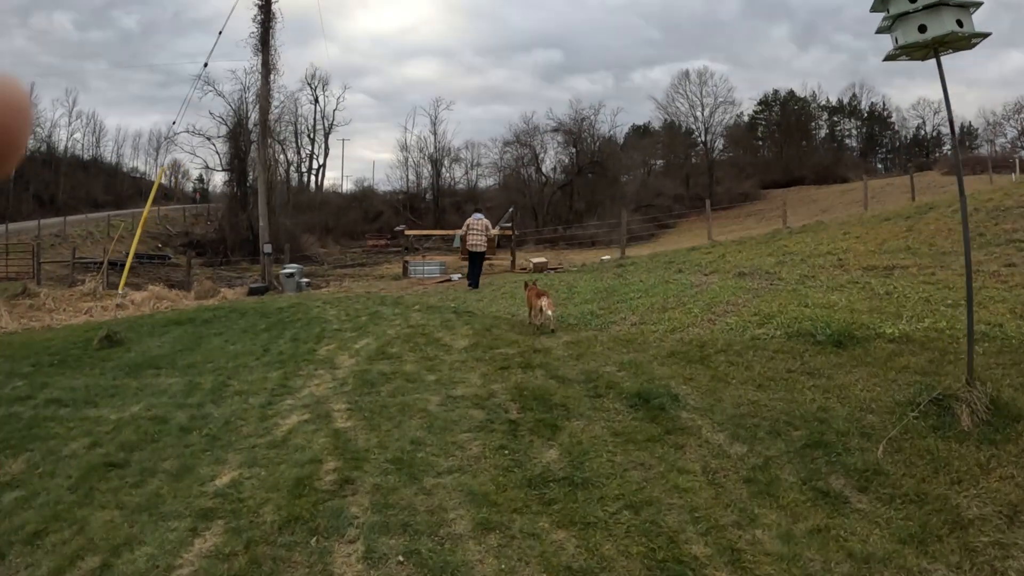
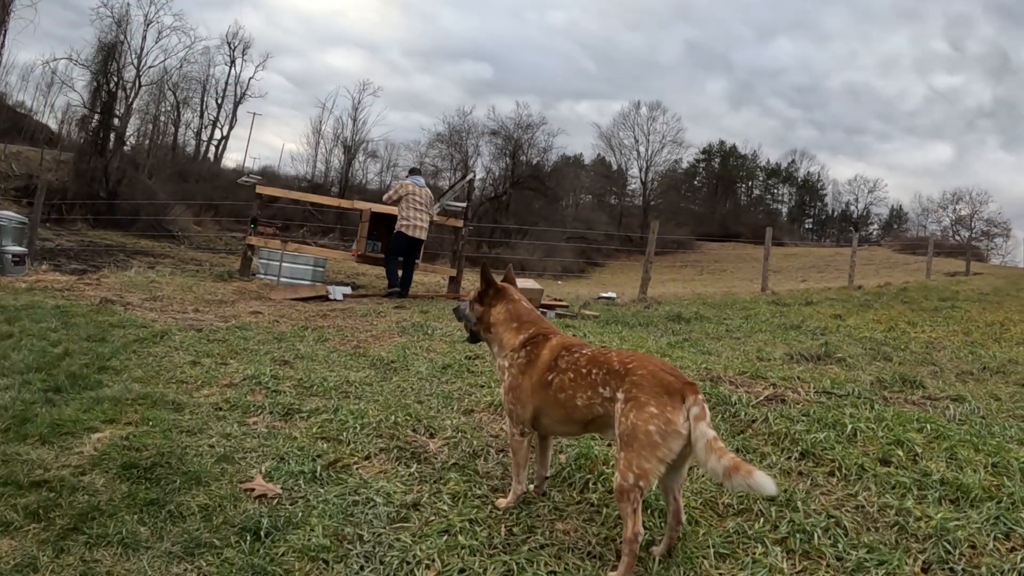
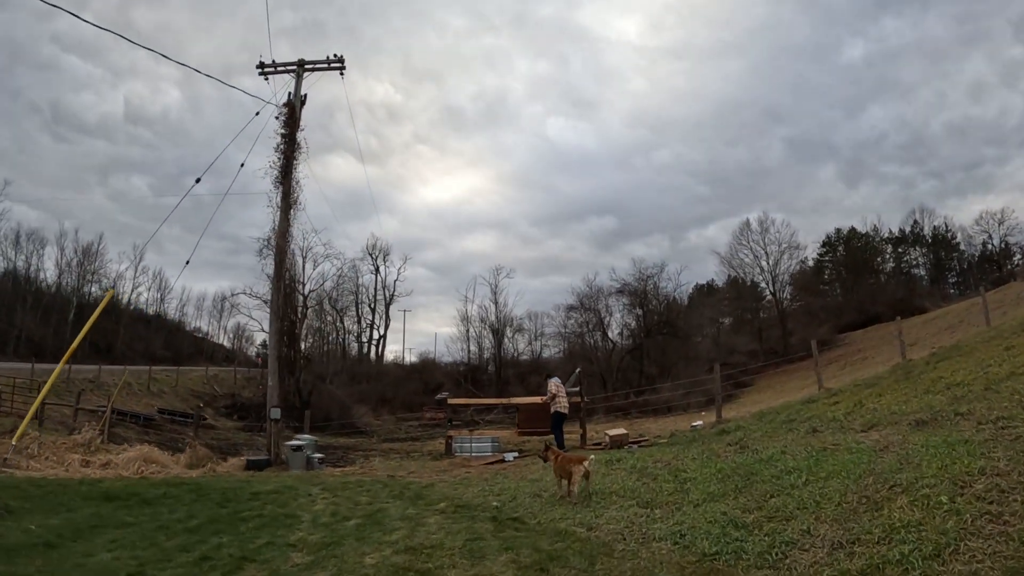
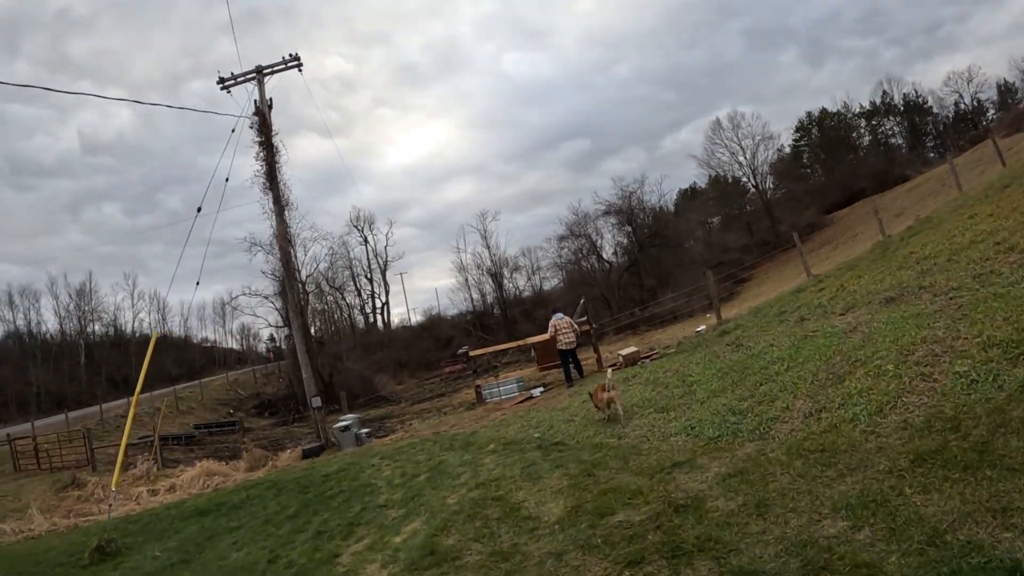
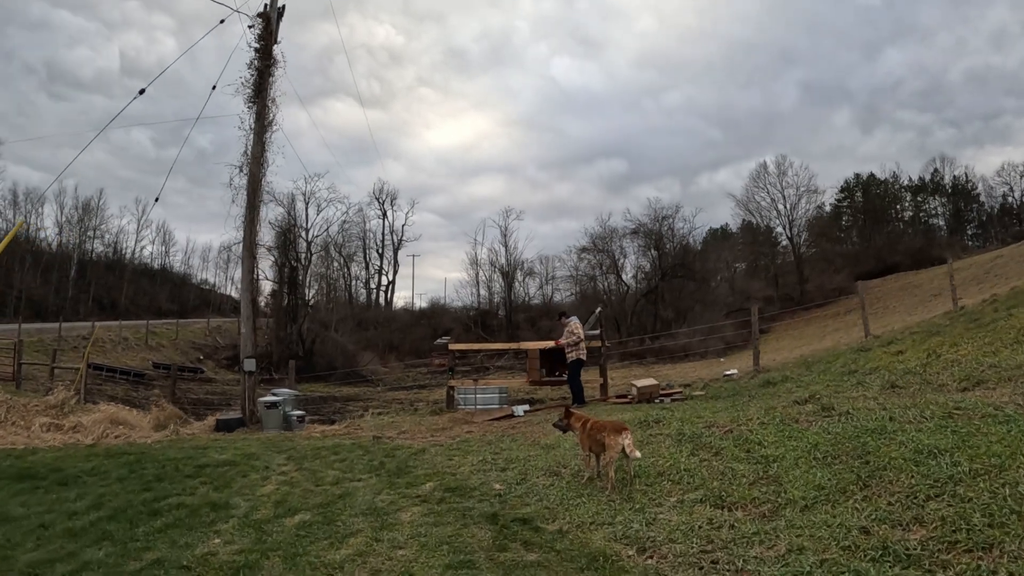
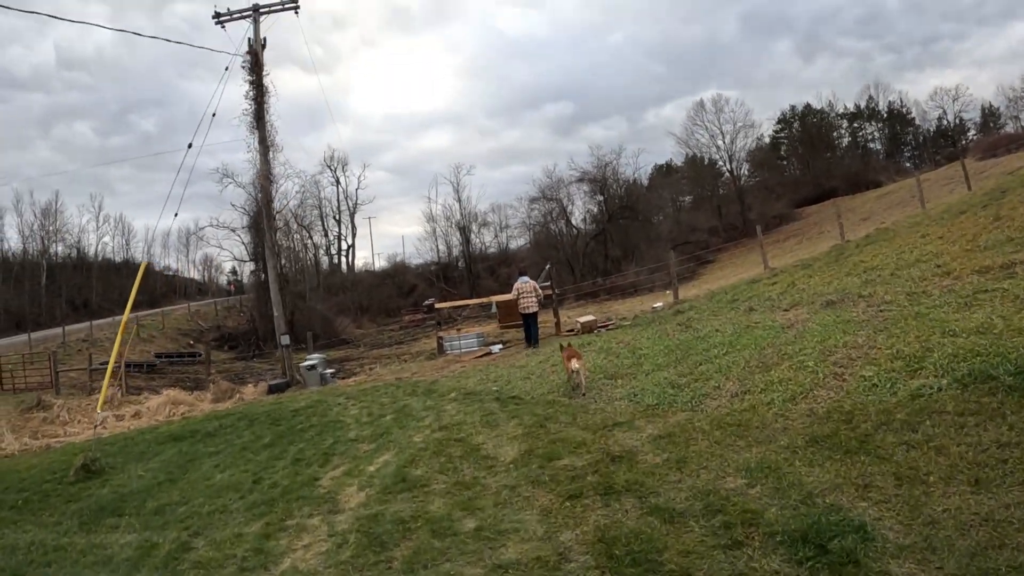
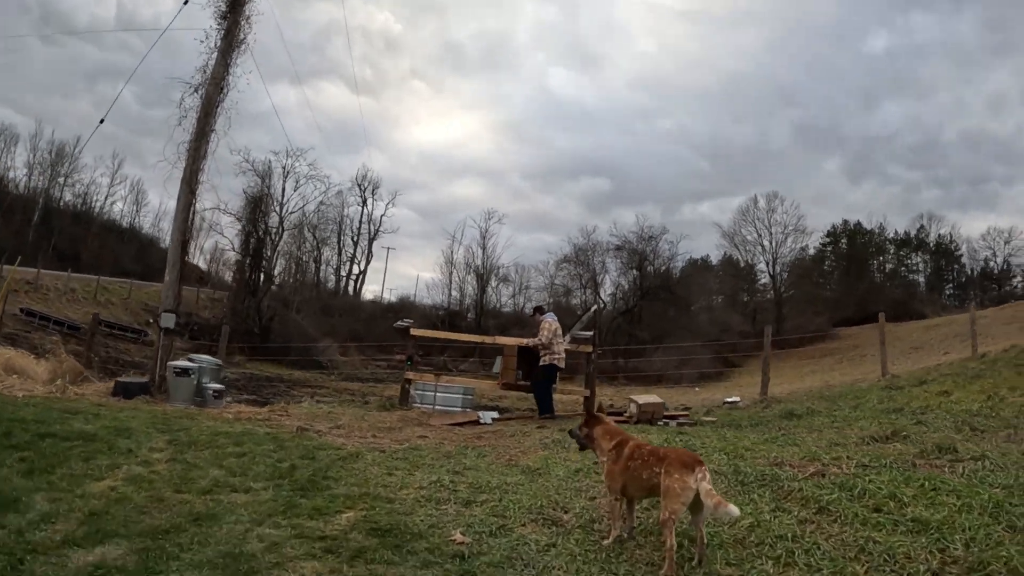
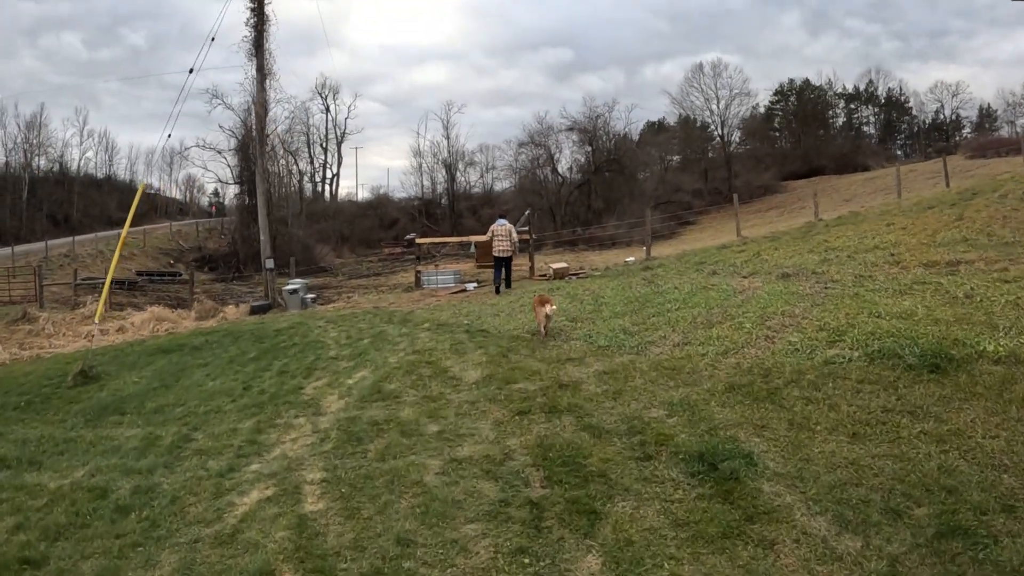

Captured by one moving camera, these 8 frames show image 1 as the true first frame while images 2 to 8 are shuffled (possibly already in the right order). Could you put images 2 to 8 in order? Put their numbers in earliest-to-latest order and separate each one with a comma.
8, 6, 4, 3, 5, 7, 2
